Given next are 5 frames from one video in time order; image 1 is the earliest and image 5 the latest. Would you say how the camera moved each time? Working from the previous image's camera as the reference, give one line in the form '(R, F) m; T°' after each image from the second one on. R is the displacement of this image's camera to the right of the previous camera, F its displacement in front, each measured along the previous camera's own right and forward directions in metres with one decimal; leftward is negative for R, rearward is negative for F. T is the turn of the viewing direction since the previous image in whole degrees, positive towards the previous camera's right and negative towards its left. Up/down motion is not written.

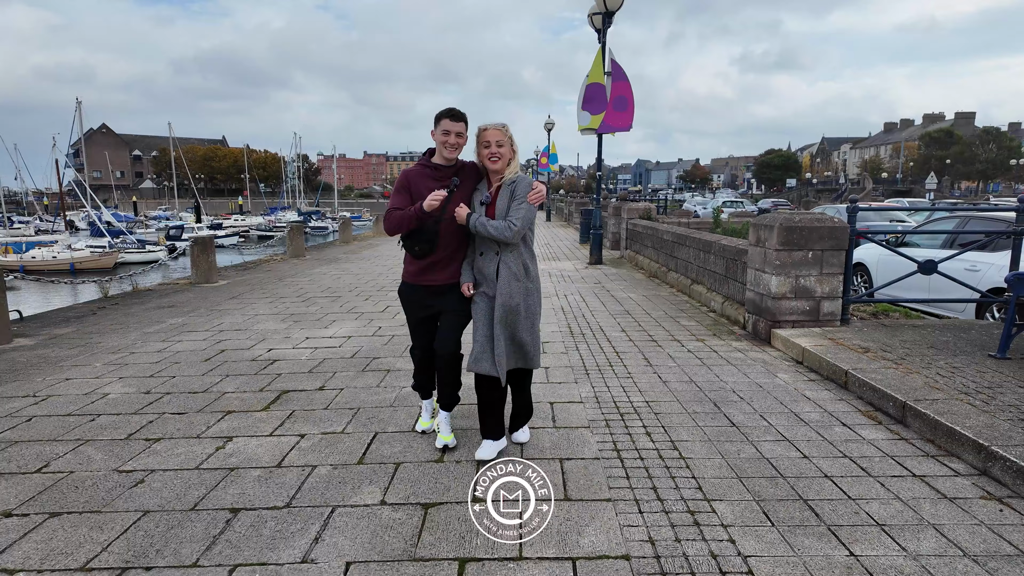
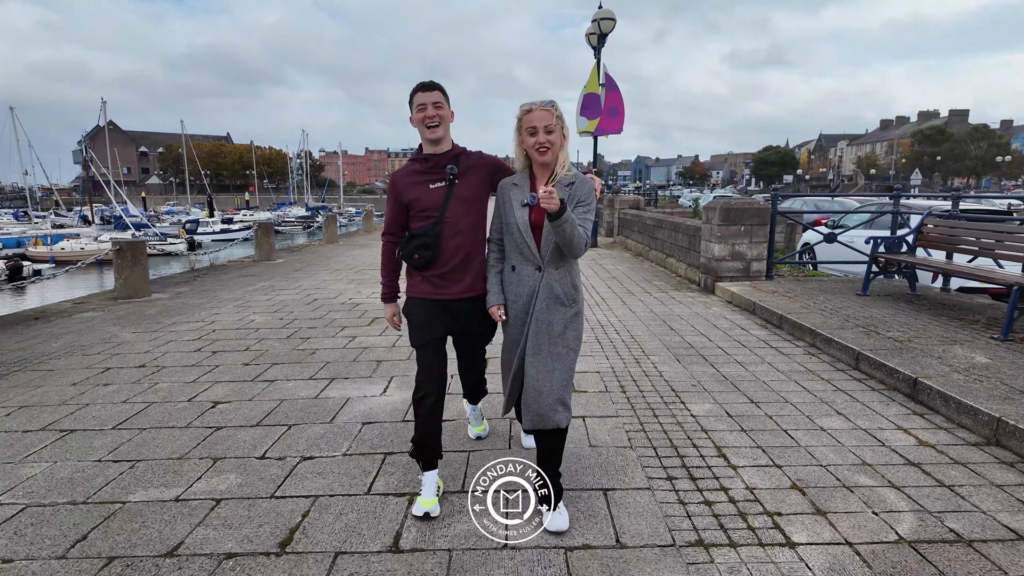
(-0.2, -2.2) m; 0°
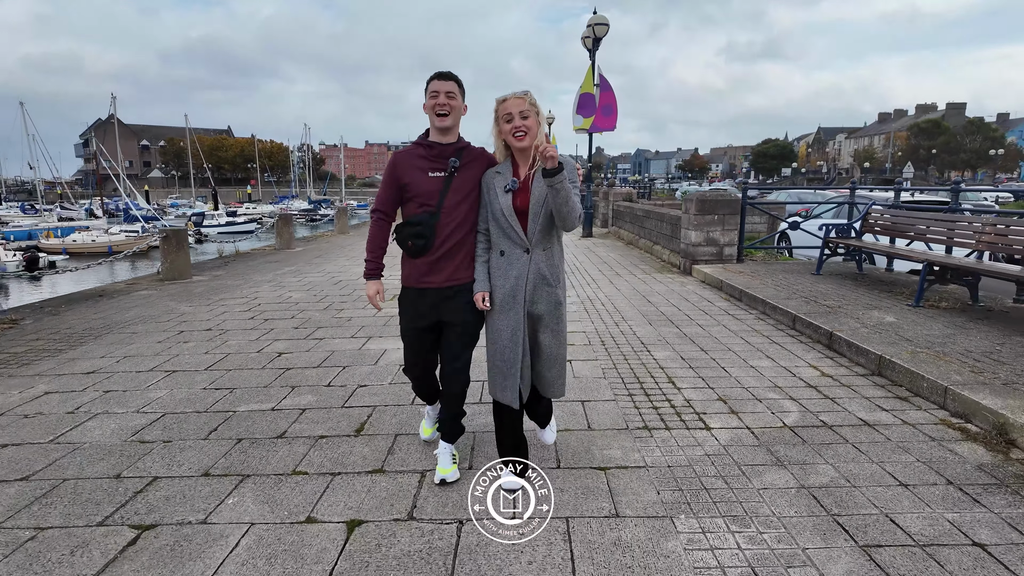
(0.0, -1.1) m; 0°
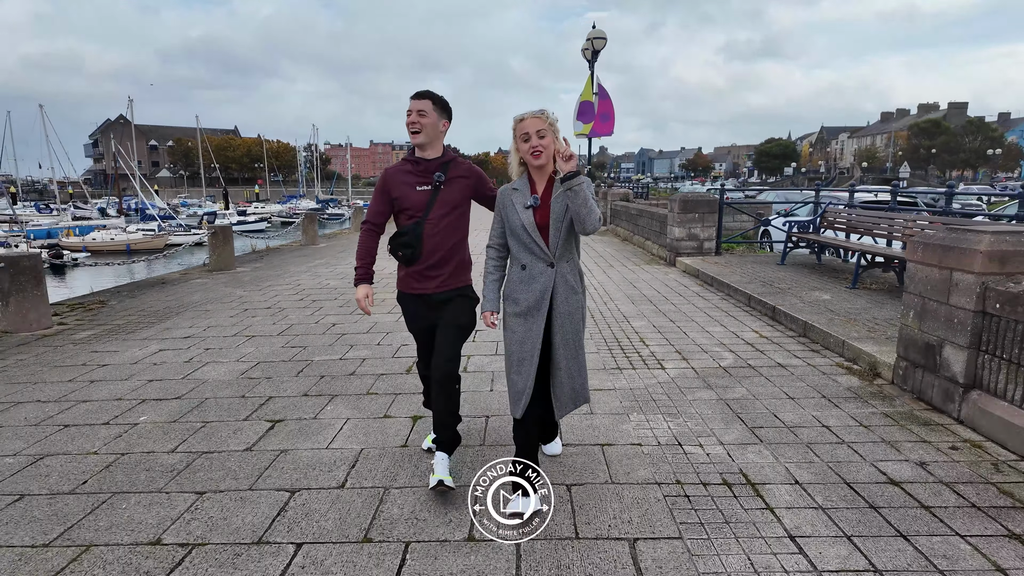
(0.0, -1.3) m; 0°
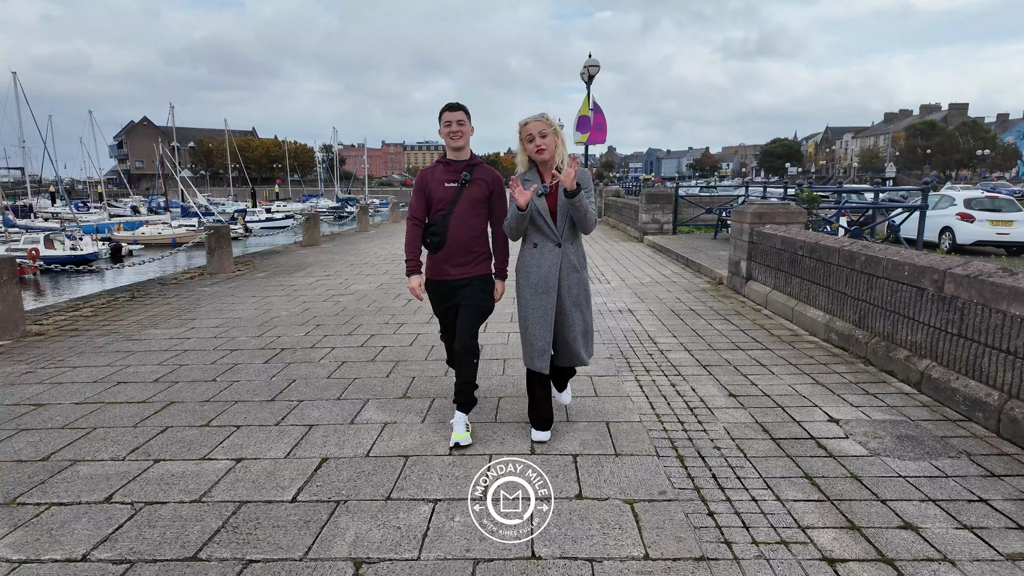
(-0.1, -3.8) m; -1°
